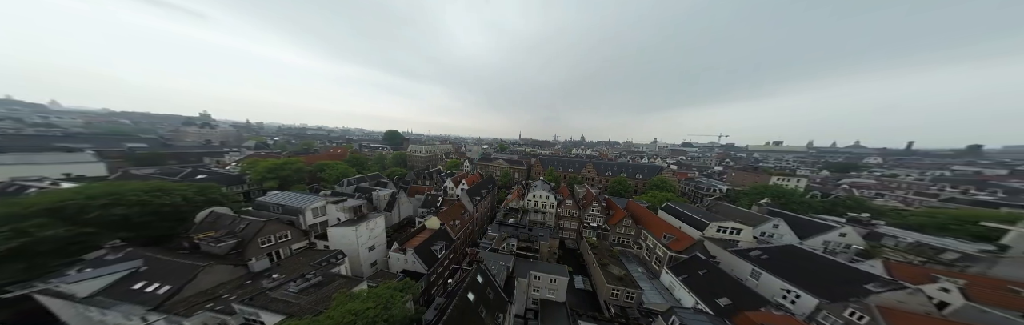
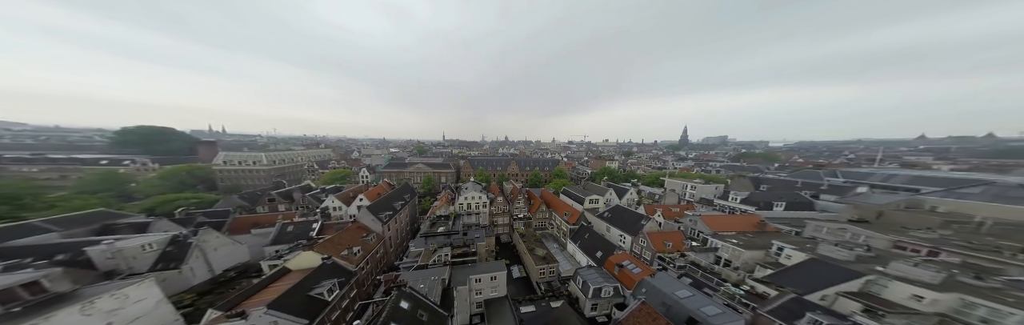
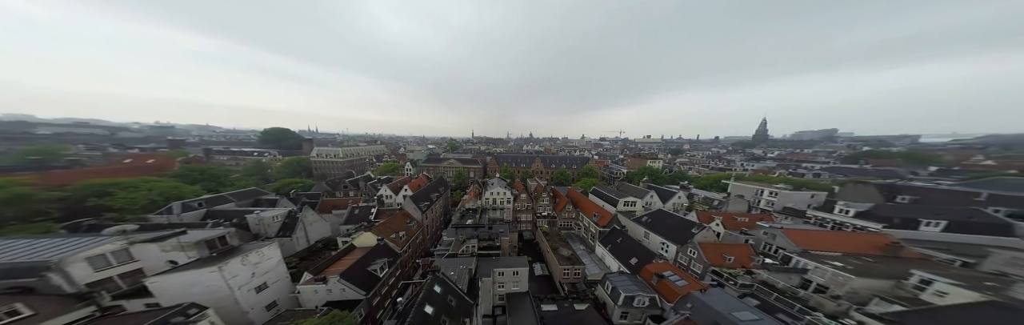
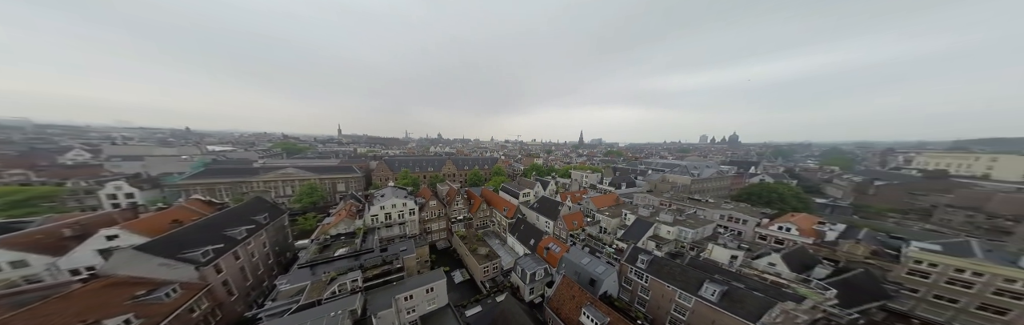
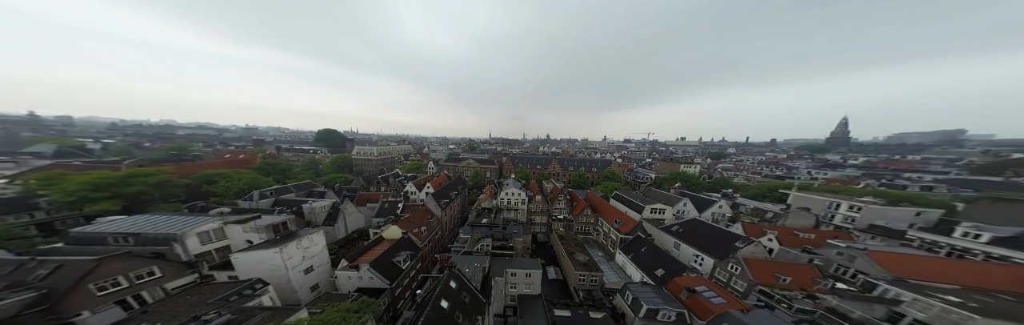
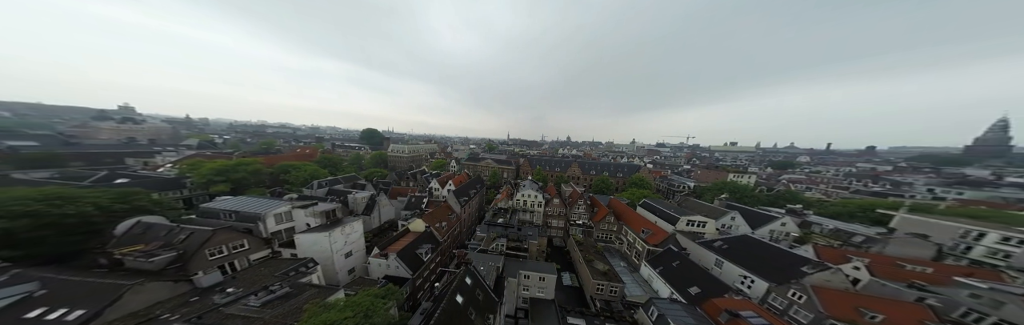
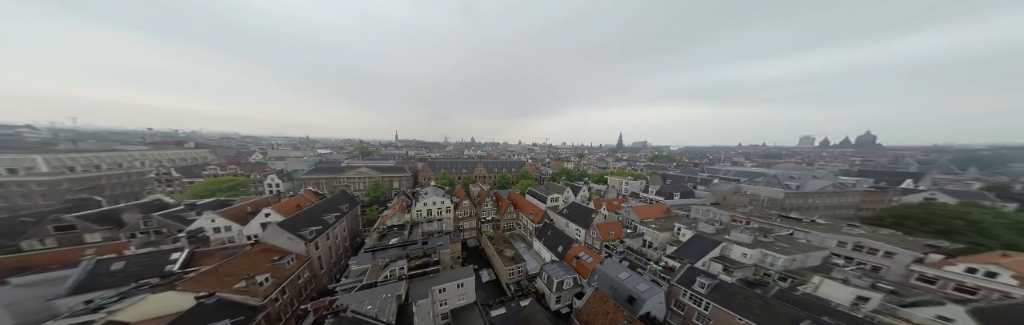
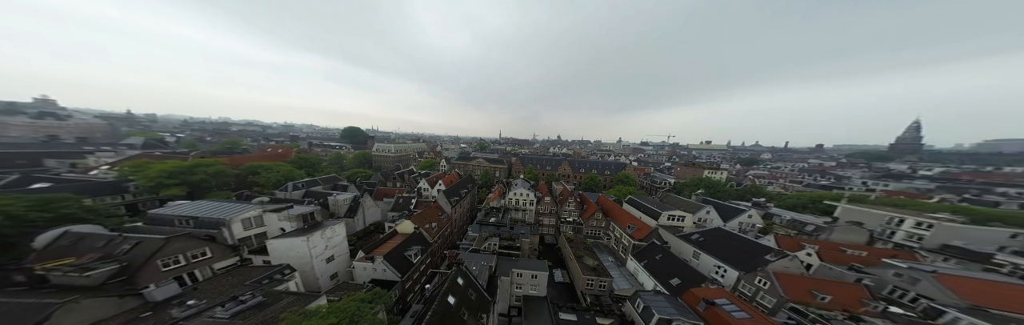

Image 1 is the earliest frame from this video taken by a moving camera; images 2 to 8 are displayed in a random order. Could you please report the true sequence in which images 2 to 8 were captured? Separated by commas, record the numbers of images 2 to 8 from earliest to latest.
6, 8, 5, 3, 2, 7, 4
